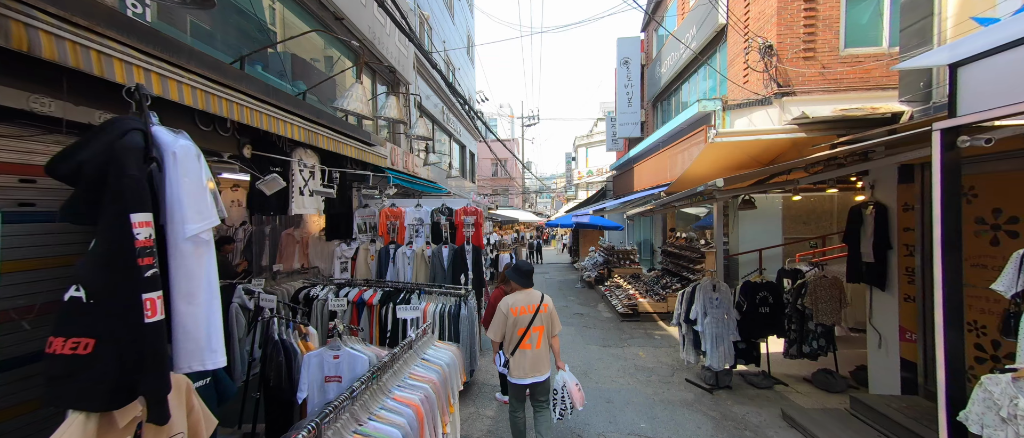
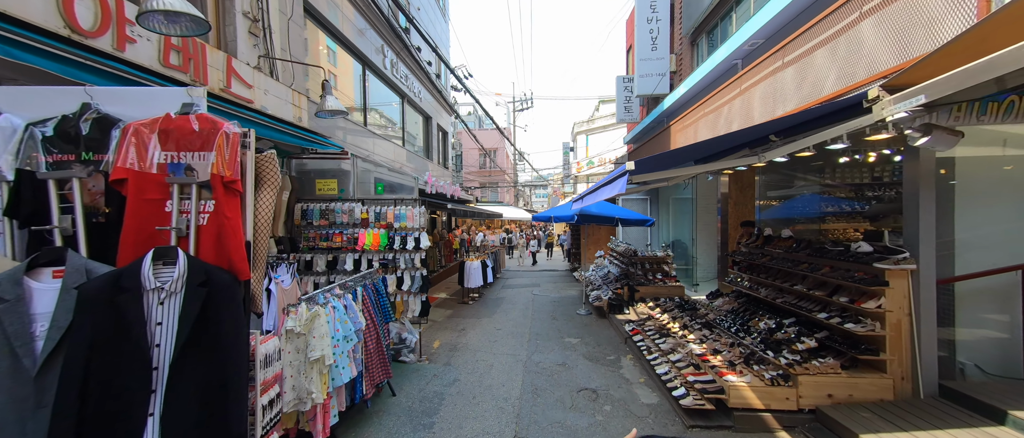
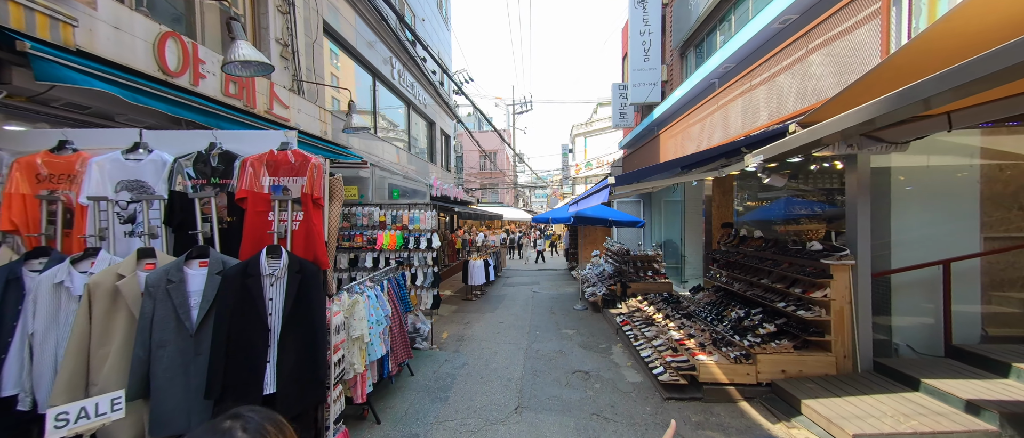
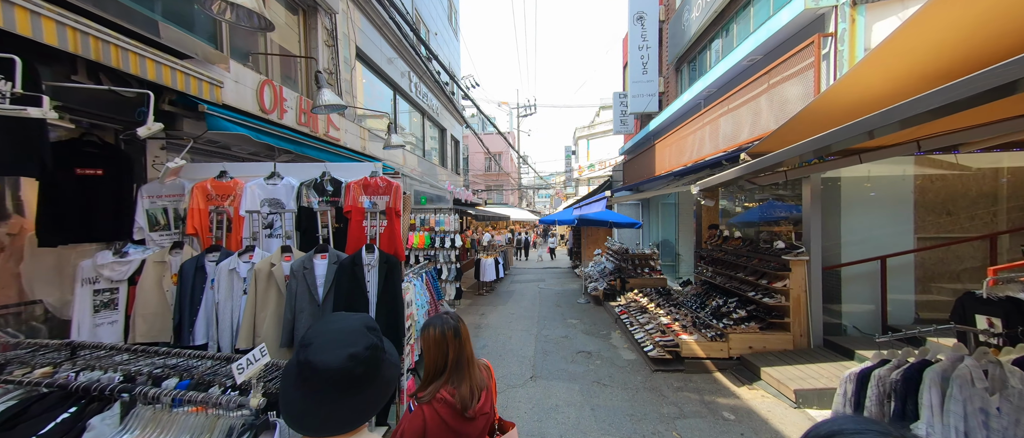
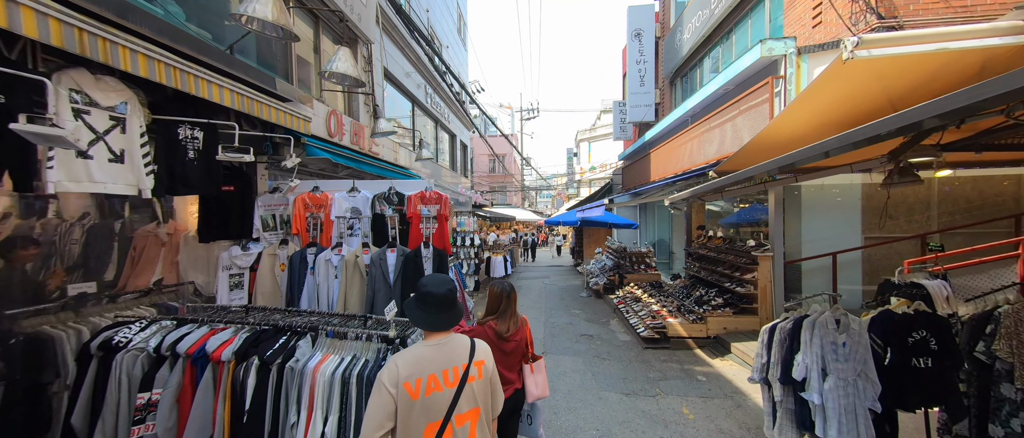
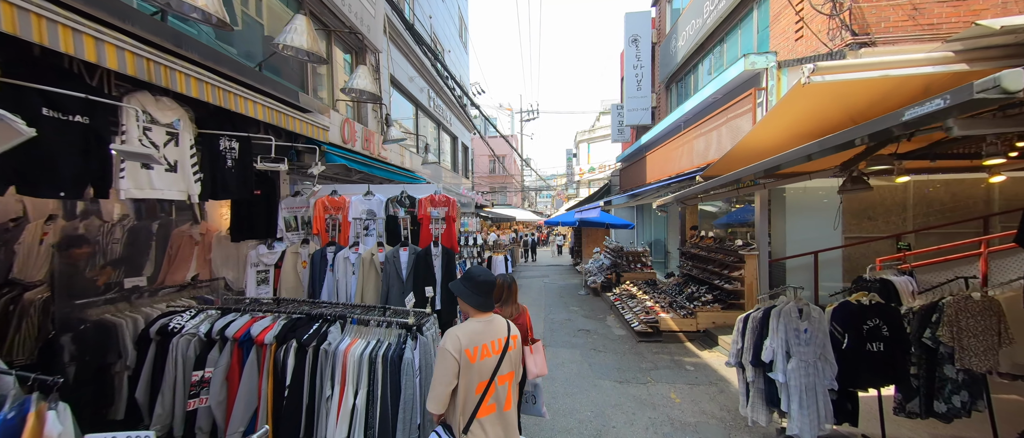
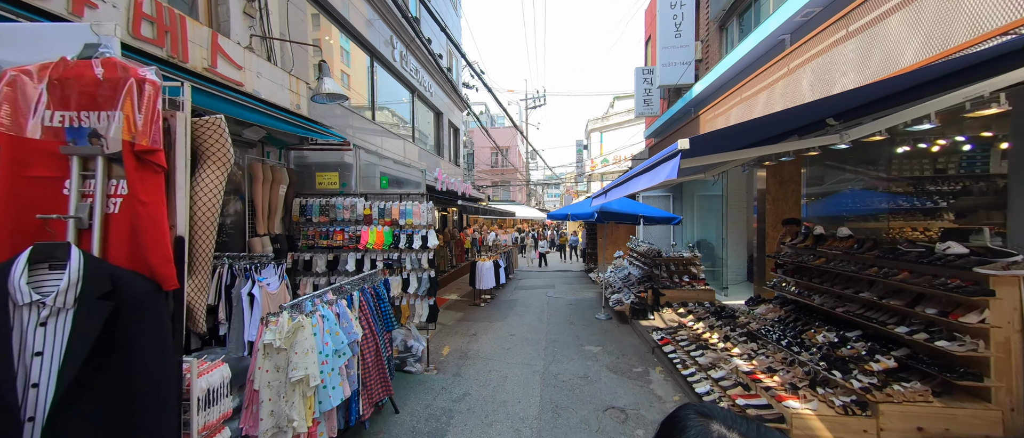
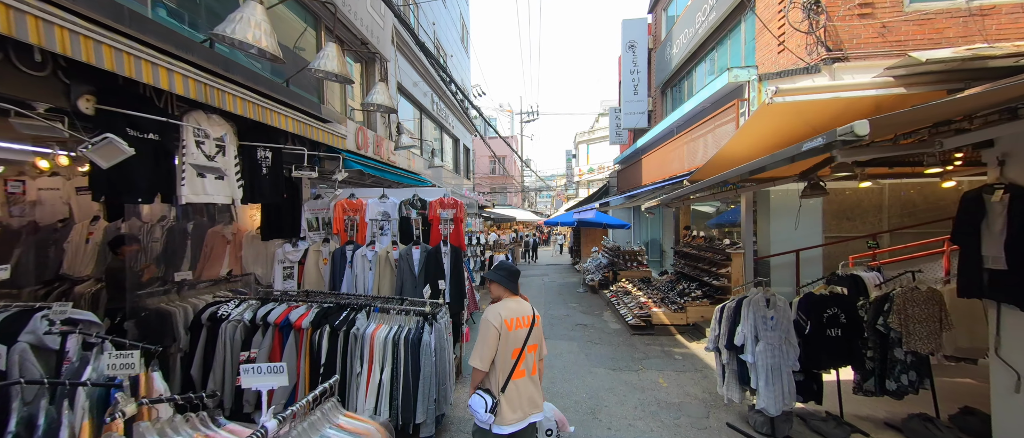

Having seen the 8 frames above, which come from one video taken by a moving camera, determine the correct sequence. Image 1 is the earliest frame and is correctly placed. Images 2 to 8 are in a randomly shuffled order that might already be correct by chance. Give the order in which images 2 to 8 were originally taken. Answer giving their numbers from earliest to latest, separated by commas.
8, 6, 5, 4, 3, 2, 7
